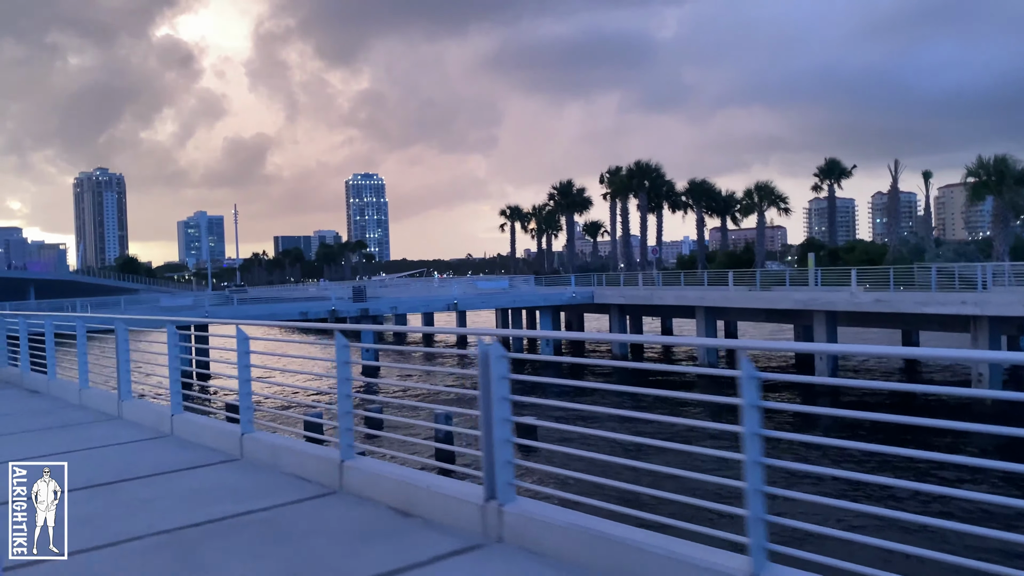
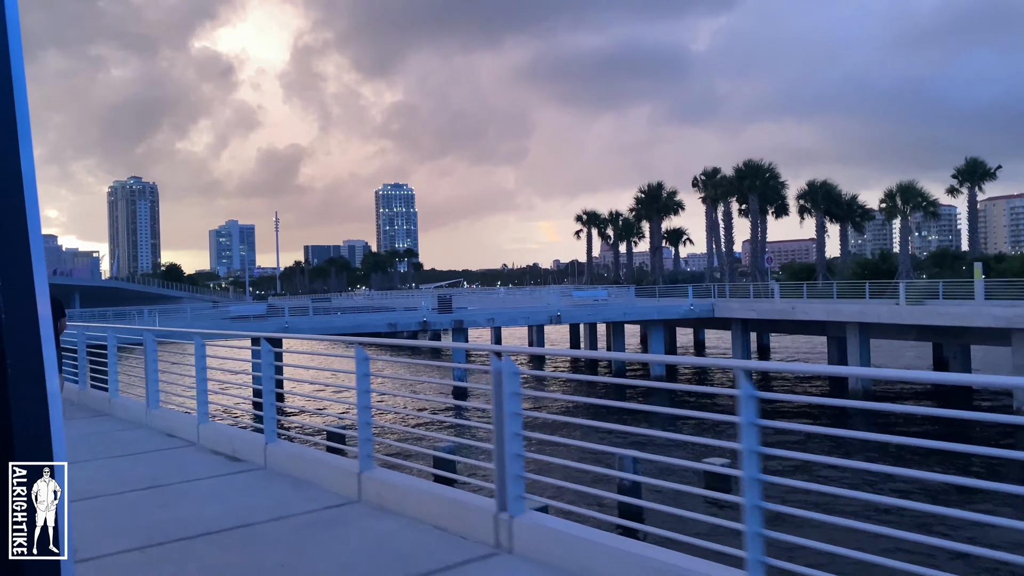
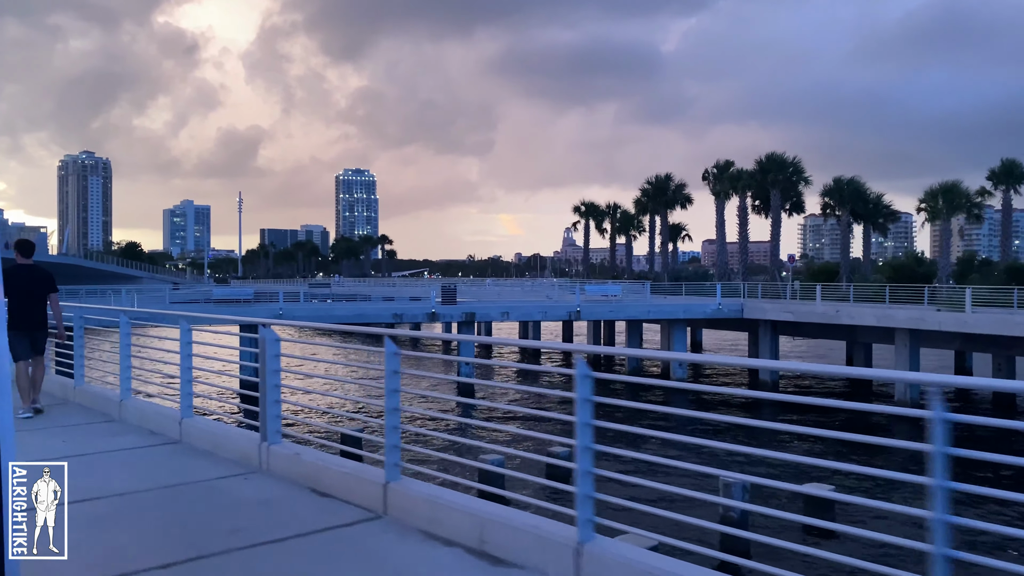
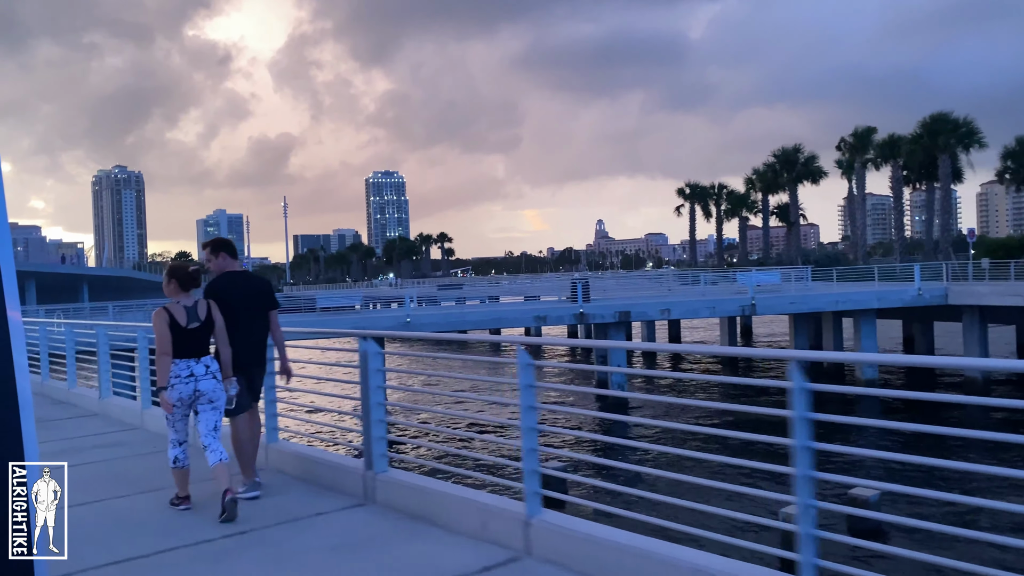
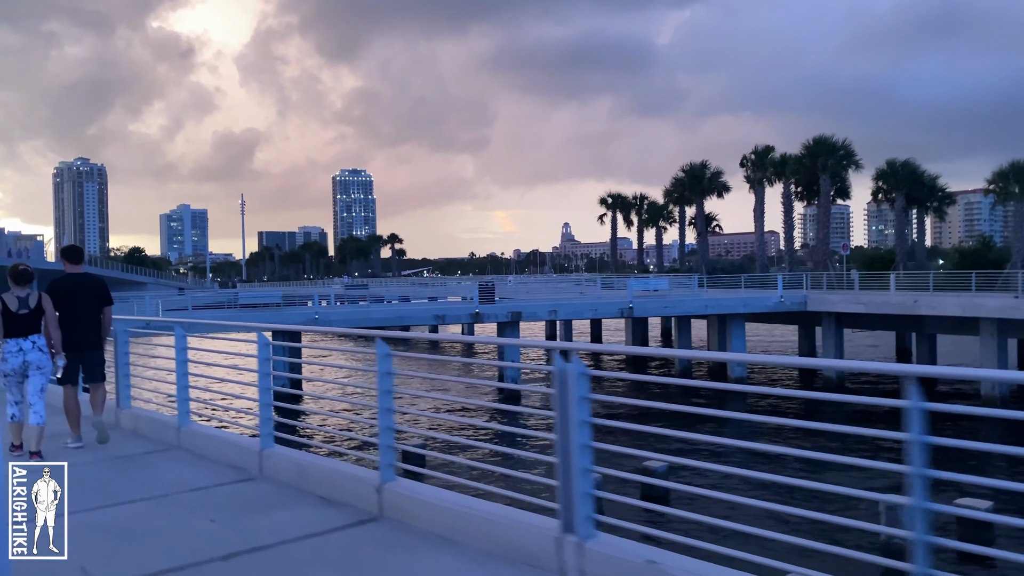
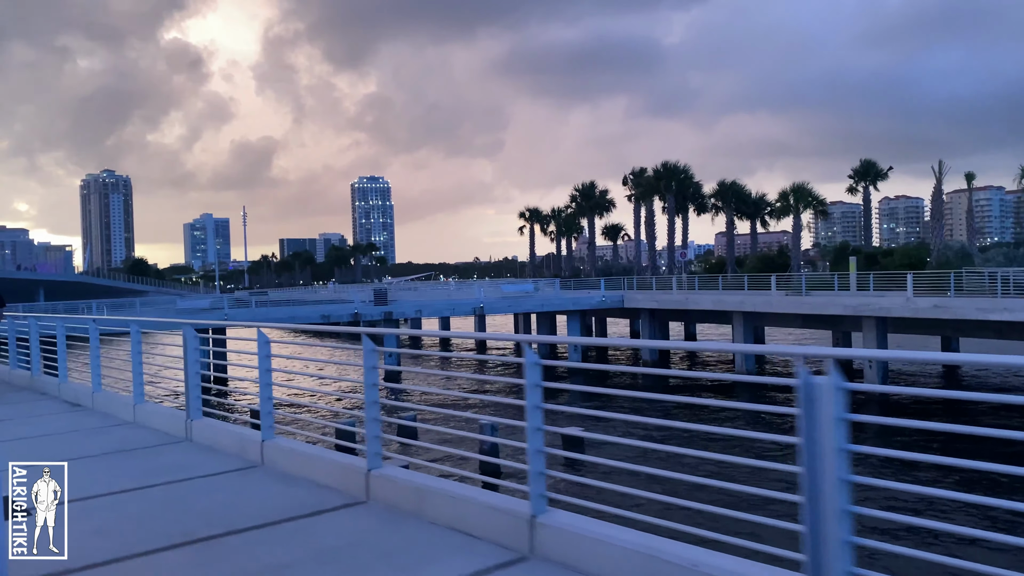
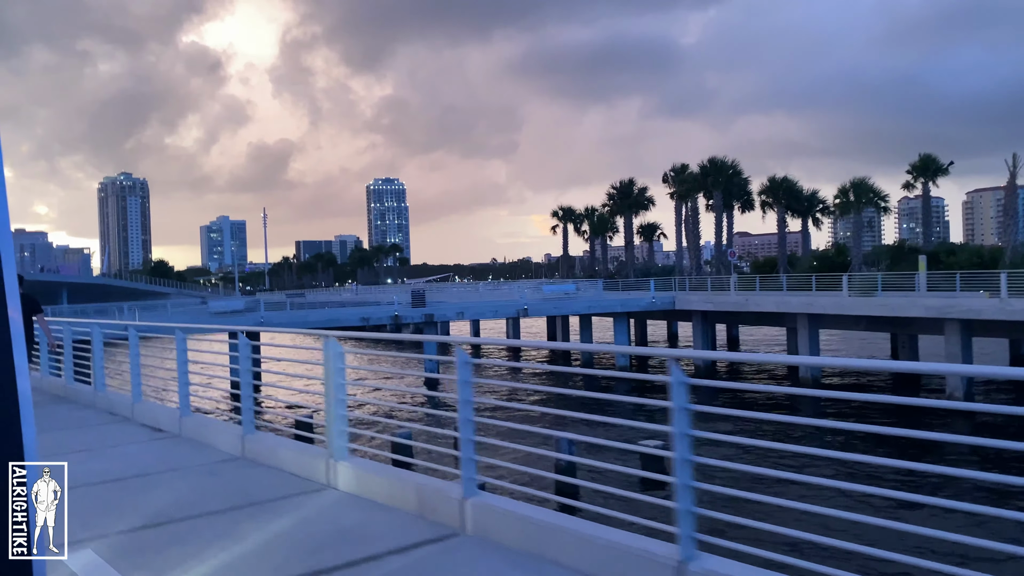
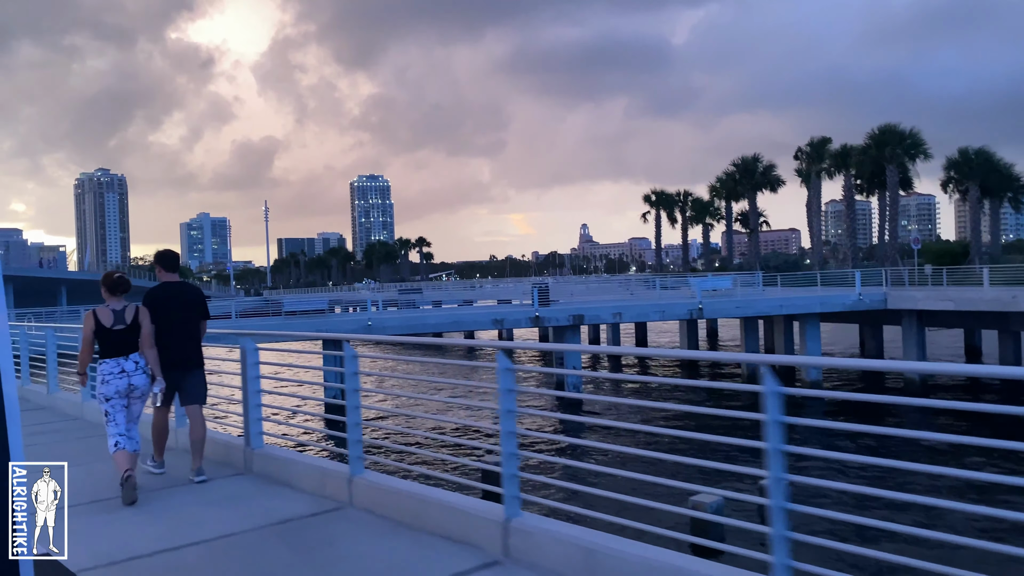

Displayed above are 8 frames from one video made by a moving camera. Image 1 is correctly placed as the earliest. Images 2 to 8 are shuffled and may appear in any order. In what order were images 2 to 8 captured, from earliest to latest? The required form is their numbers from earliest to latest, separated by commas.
6, 7, 2, 3, 5, 8, 4
